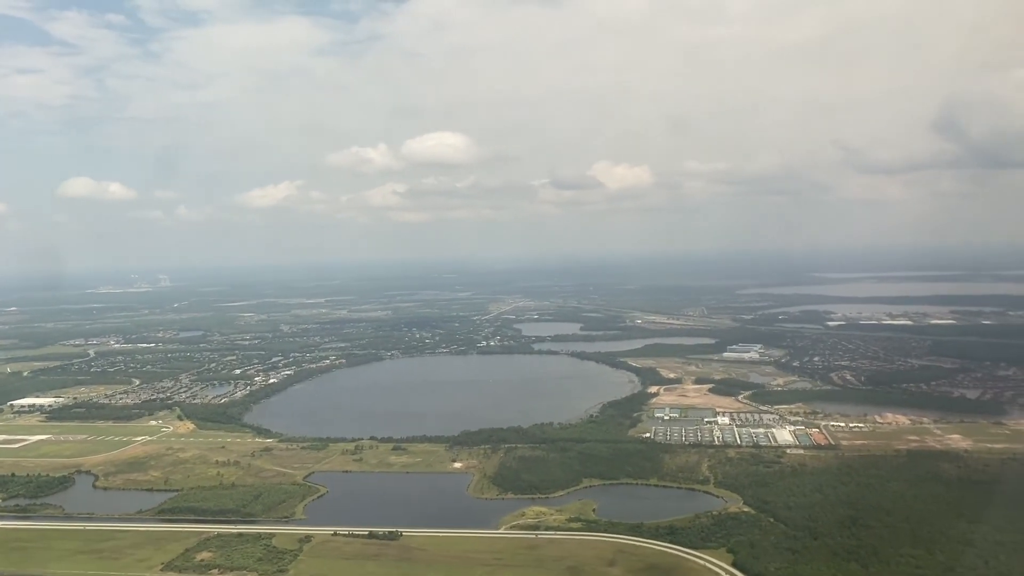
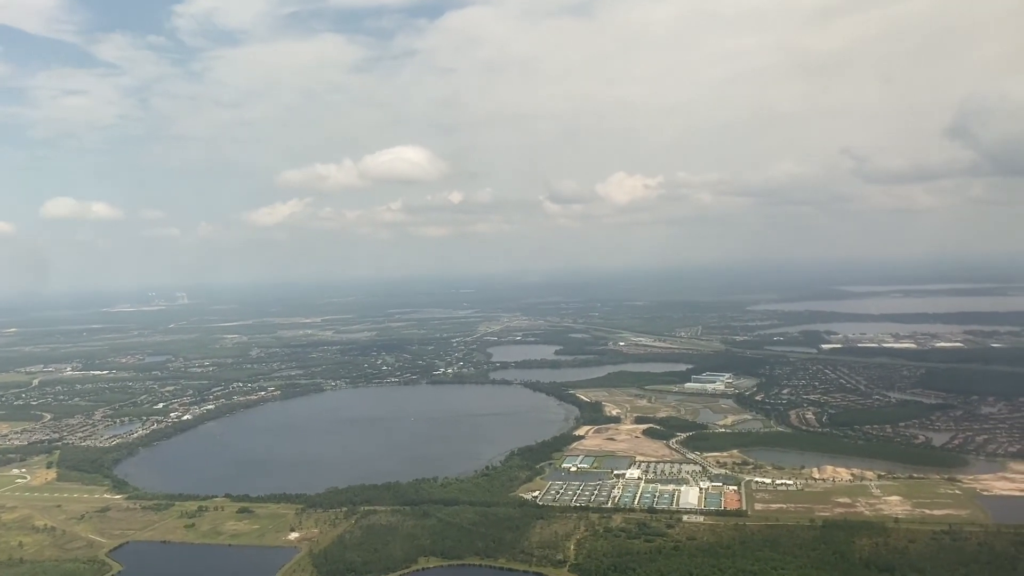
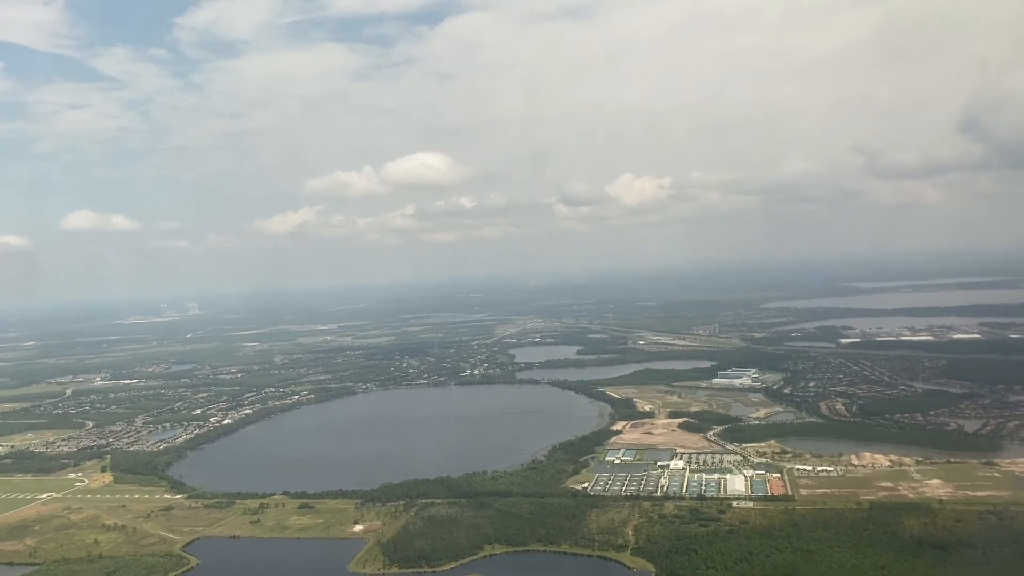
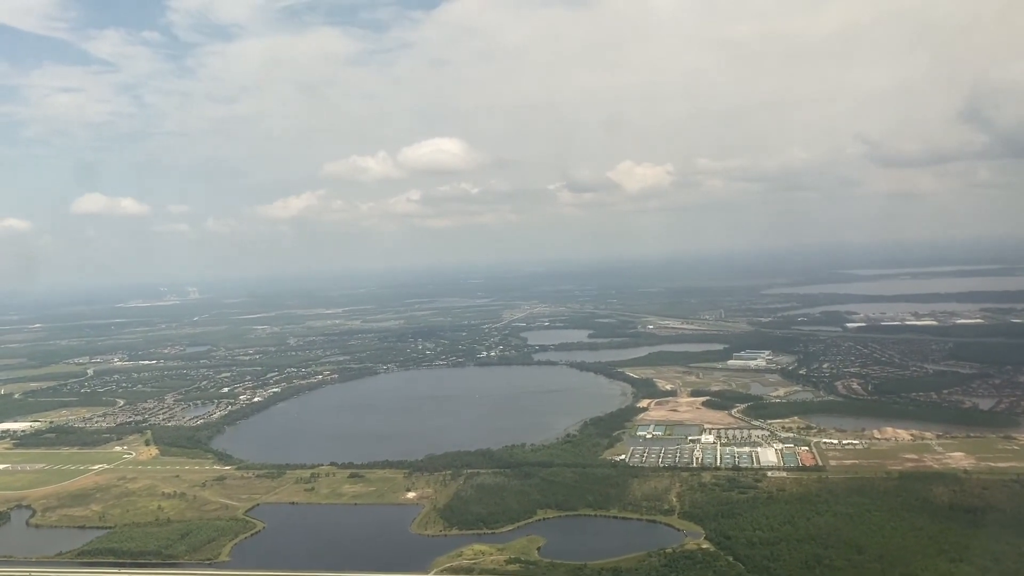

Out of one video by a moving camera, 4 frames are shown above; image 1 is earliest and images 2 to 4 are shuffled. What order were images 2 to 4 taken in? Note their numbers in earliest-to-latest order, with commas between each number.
4, 3, 2
